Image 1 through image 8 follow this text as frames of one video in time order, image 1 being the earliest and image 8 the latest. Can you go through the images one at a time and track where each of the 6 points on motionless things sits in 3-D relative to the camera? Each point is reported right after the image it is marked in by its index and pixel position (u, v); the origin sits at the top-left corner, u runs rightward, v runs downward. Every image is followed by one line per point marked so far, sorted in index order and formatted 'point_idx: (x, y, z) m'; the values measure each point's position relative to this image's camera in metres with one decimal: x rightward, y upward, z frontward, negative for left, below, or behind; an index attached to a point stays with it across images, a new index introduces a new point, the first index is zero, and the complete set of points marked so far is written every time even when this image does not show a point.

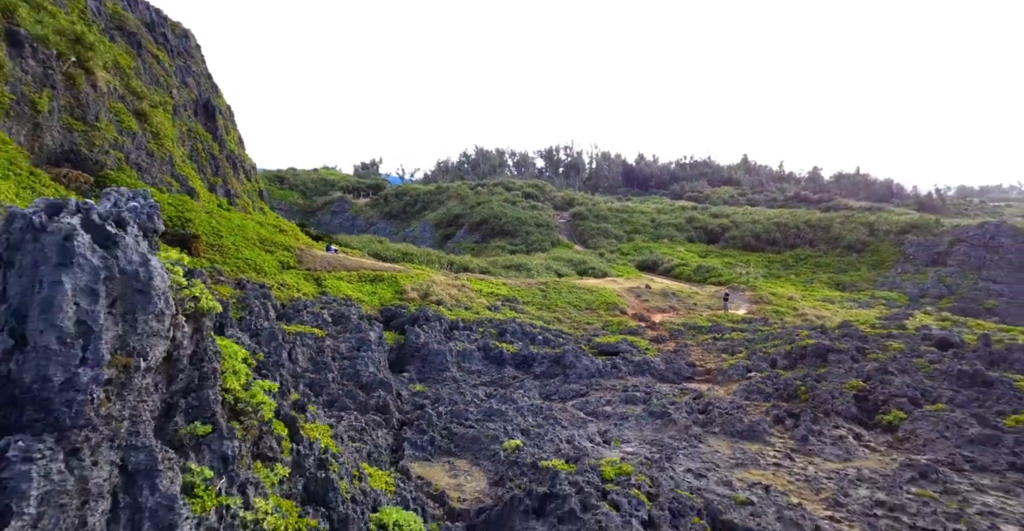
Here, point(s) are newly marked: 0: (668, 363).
0: (+3.8, -2.3, +15.6) m
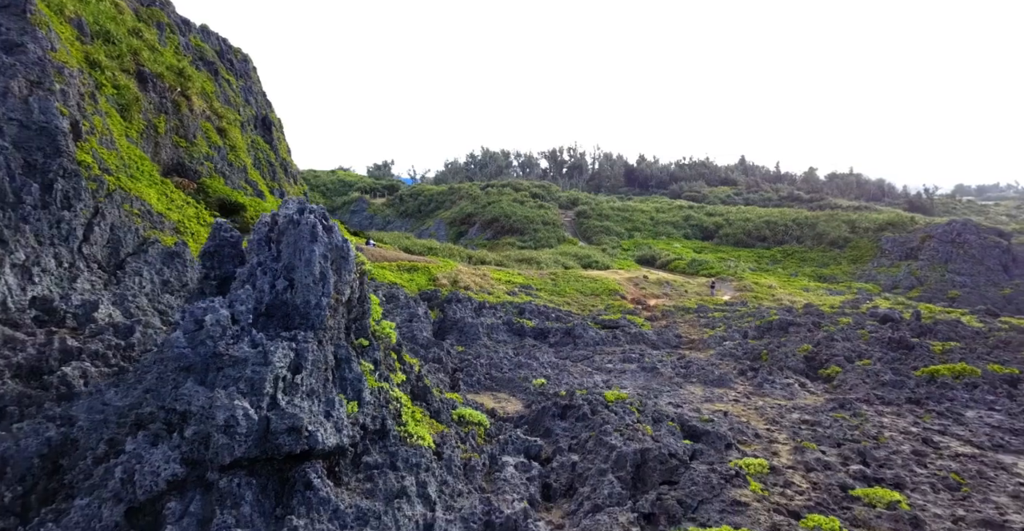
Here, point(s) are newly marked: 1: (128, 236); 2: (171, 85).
0: (+4.4, -2.0, +19.3) m
1: (-8.0, +0.6, +12.7) m
2: (-9.7, +5.2, +18.4) m
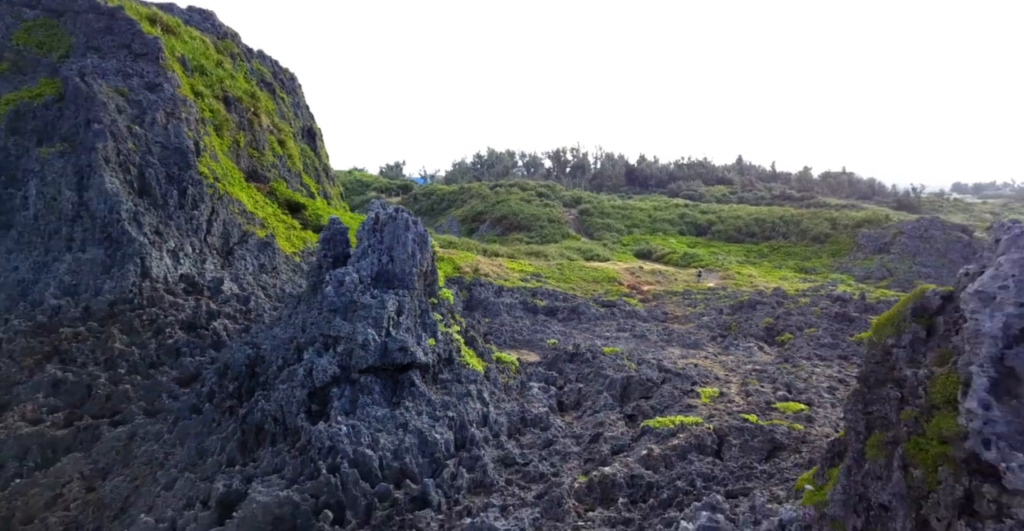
0: (+5.0, -1.6, +23.3) m
1: (-7.5, +1.0, +16.7) m
2: (-9.2, +5.6, +22.5) m
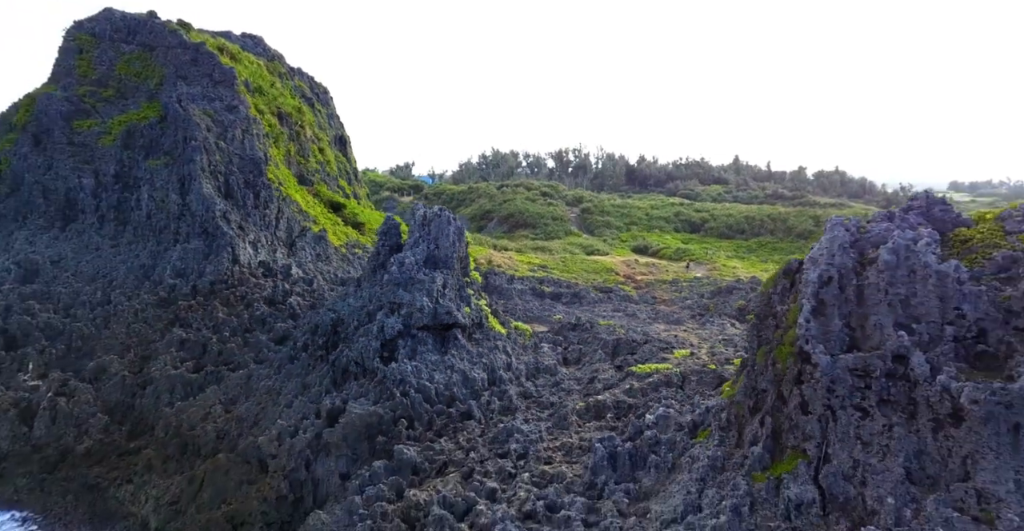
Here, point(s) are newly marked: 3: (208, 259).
0: (+5.4, -1.3, +27.0) m
1: (-7.1, +1.3, +20.5) m
2: (-8.8, +6.0, +26.2) m
3: (-8.2, +0.2, +17.2) m
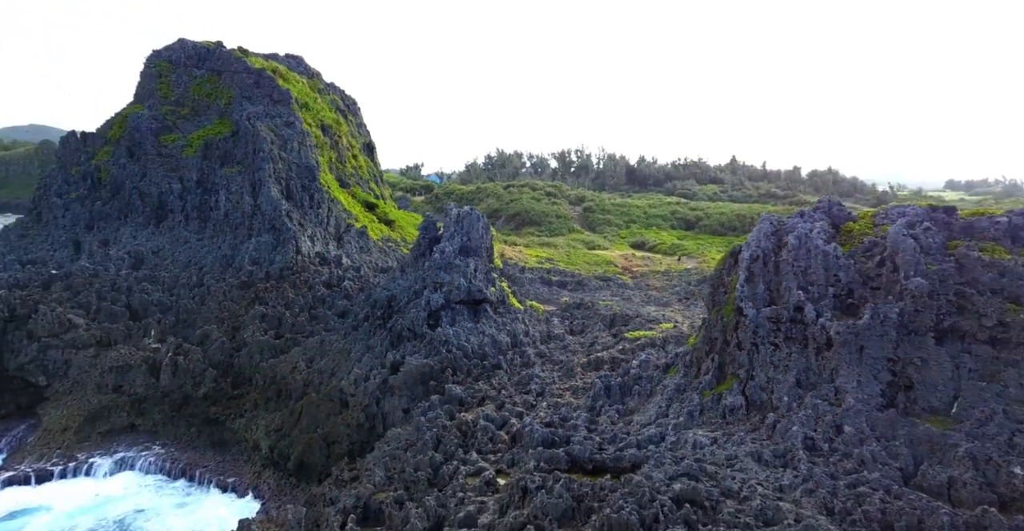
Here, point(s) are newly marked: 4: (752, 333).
0: (+5.9, -0.9, +30.8) m
1: (-6.6, +1.7, +24.3) m
2: (-8.2, +6.3, +30.1) m
3: (-7.7, +0.5, +21.0) m
4: (+4.4, -1.2, +11.7) m
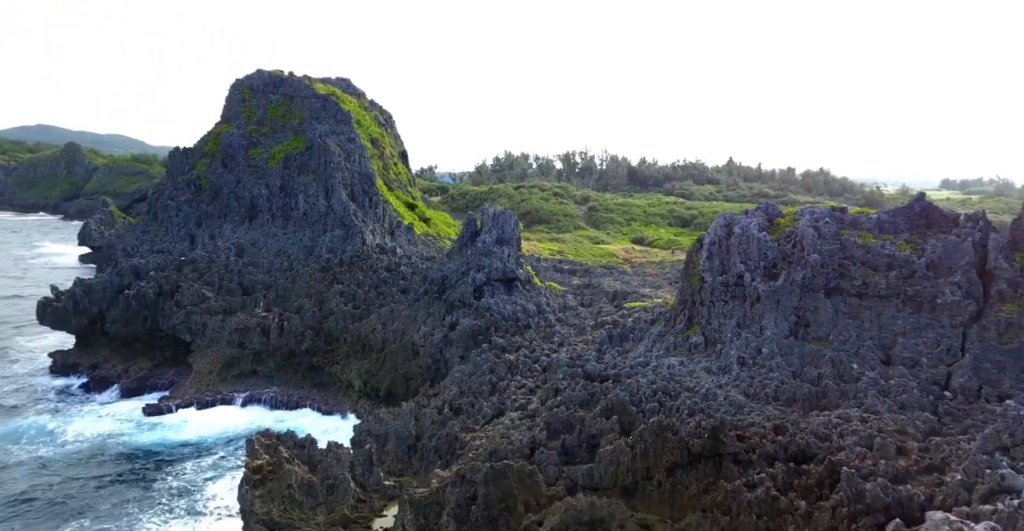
0: (+6.9, -0.4, +36.3) m
1: (-5.6, +2.2, +29.9) m
2: (-7.3, +6.8, +35.6) m
3: (-6.7, +1.0, +26.6) m
4: (+5.3, -0.8, +17.2) m
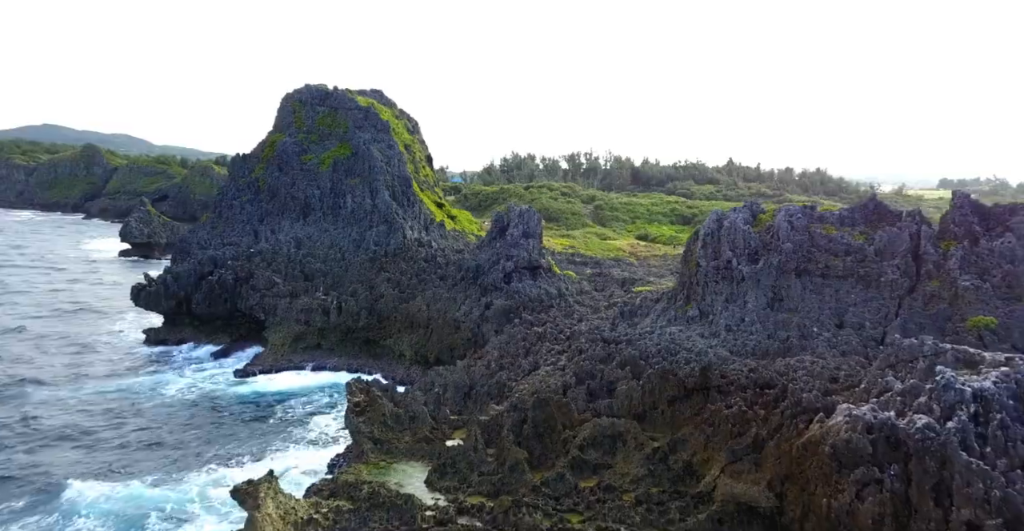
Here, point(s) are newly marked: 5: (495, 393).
0: (+8.0, +0.1, +40.2) m
1: (-4.6, +2.6, +33.8) m
2: (-6.2, +7.2, +39.6) m
3: (-5.7, +1.4, +30.6) m
4: (+6.3, -0.3, +21.2) m
5: (-0.5, -3.6, +18.2) m
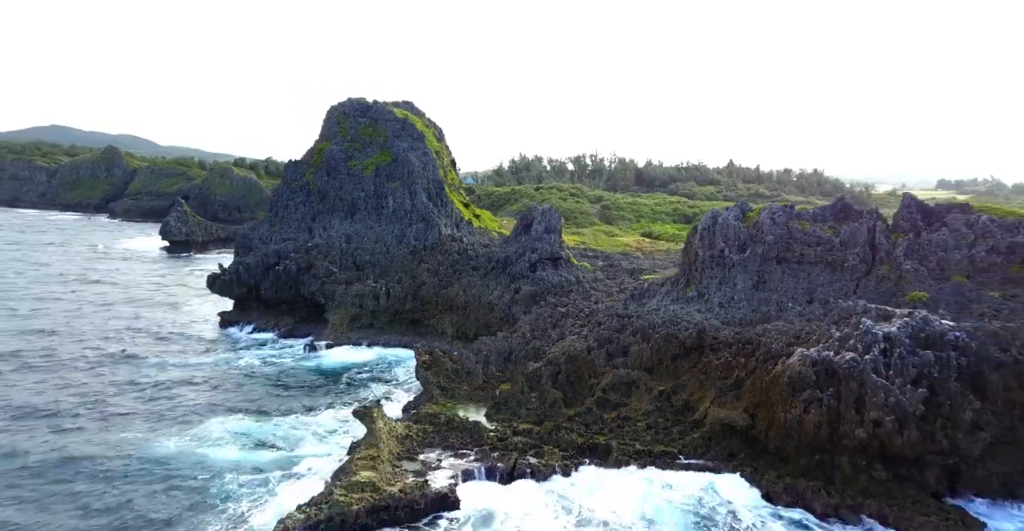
0: (+9.2, +0.5, +44.5) m
1: (-3.4, +3.0, +38.2) m
2: (-5.0, +7.7, +43.9) m
3: (-4.5, +1.8, +34.9) m
4: (+7.4, +0.1, +25.5) m
5: (+0.7, -3.2, +22.5) m
